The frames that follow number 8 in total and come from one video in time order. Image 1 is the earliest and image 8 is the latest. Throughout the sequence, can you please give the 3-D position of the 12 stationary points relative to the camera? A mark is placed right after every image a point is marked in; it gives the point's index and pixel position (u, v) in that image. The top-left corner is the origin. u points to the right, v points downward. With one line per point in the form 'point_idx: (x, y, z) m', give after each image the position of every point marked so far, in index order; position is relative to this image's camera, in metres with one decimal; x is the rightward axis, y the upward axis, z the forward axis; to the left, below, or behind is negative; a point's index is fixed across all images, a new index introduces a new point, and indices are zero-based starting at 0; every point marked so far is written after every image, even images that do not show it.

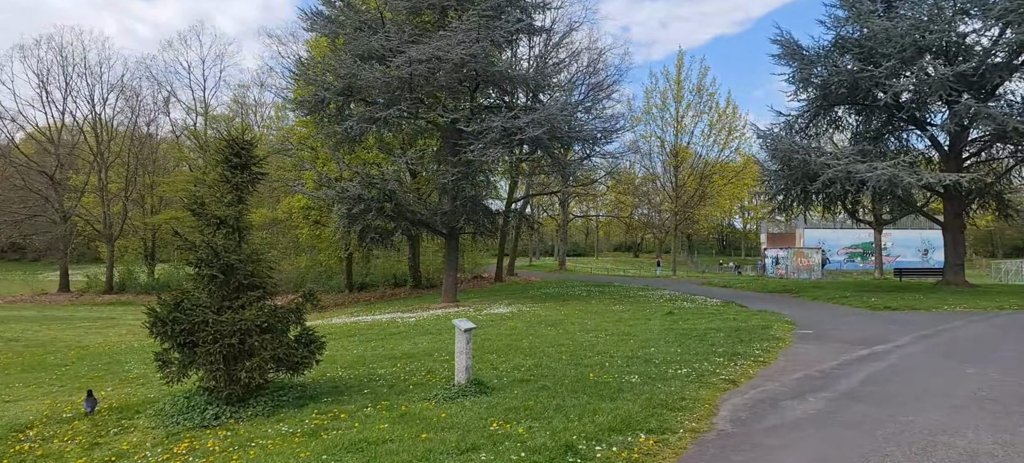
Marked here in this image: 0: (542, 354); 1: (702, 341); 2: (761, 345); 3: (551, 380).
0: (+0.4, -1.8, +9.9) m
1: (+2.9, -1.7, +10.5) m
2: (+3.6, -1.7, +9.8) m
3: (+0.4, -1.6, +7.4) m
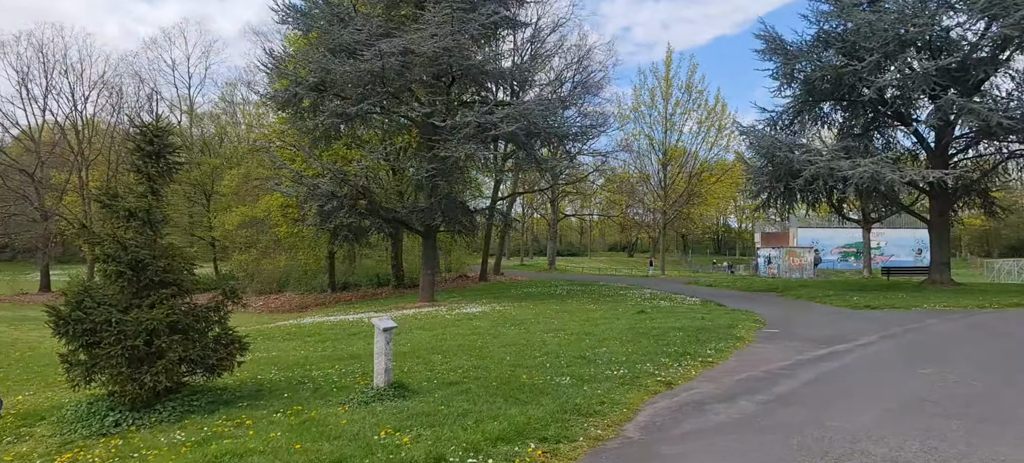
0: (-0.3, -1.7, +9.5) m
1: (+2.2, -1.6, +10.1) m
2: (+2.8, -1.6, +9.4) m
3: (-0.3, -1.6, +7.0) m
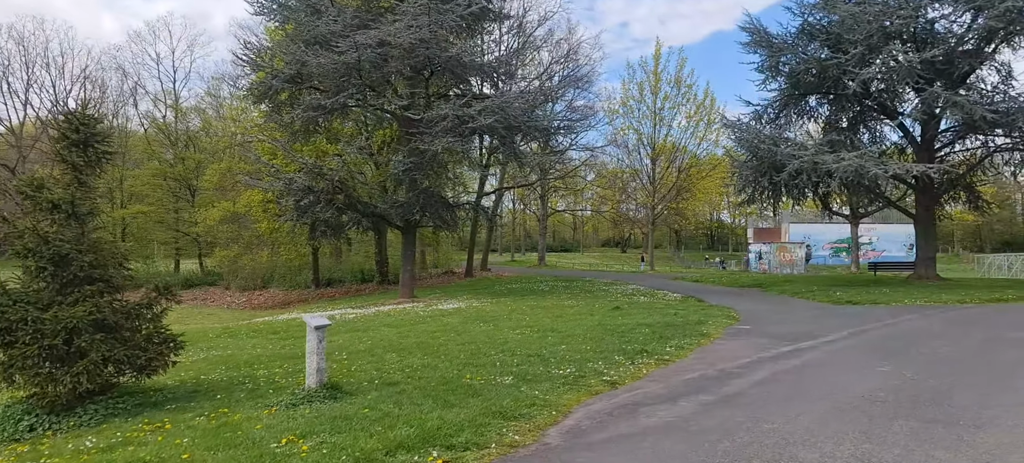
0: (-0.9, -1.6, +9.2) m
1: (+1.6, -1.5, +9.8) m
2: (+2.2, -1.5, +9.1) m
3: (-0.9, -1.5, +6.7) m
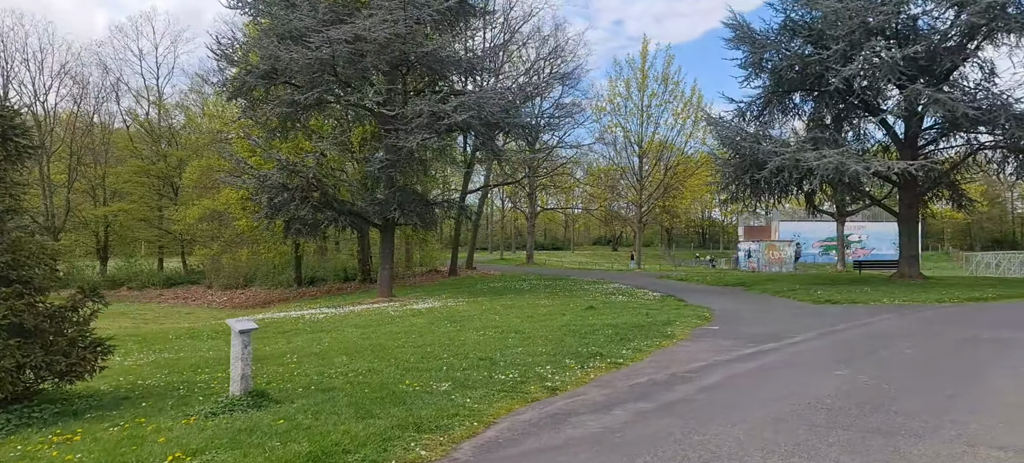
0: (-1.5, -1.6, +8.9) m
1: (+1.0, -1.5, +9.5) m
2: (+1.7, -1.5, +8.8) m
3: (-1.5, -1.5, +6.4) m
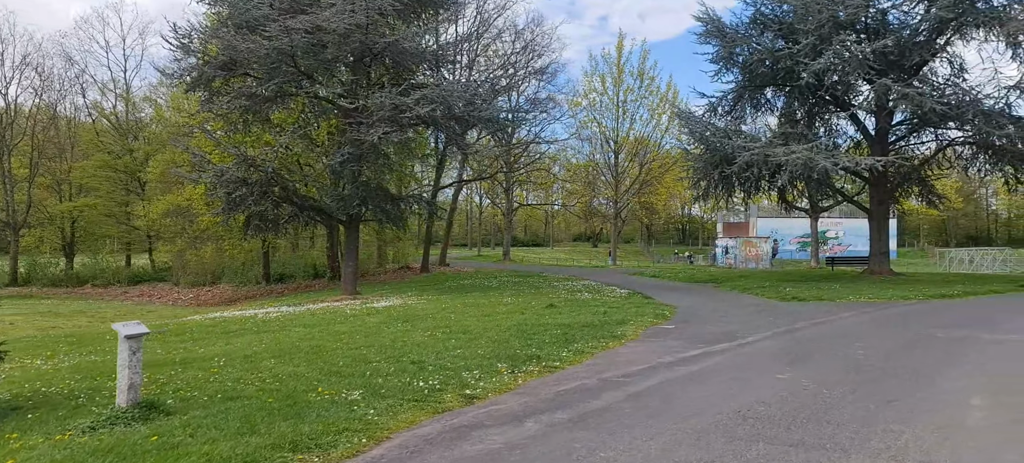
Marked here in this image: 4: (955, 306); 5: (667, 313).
0: (-2.3, -1.6, +8.4) m
1: (+0.2, -1.5, +9.1) m
2: (+0.9, -1.4, +8.5) m
3: (-2.2, -1.4, +5.9) m
4: (+9.8, -1.7, +15.0) m
5: (+3.1, -1.6, +13.4) m
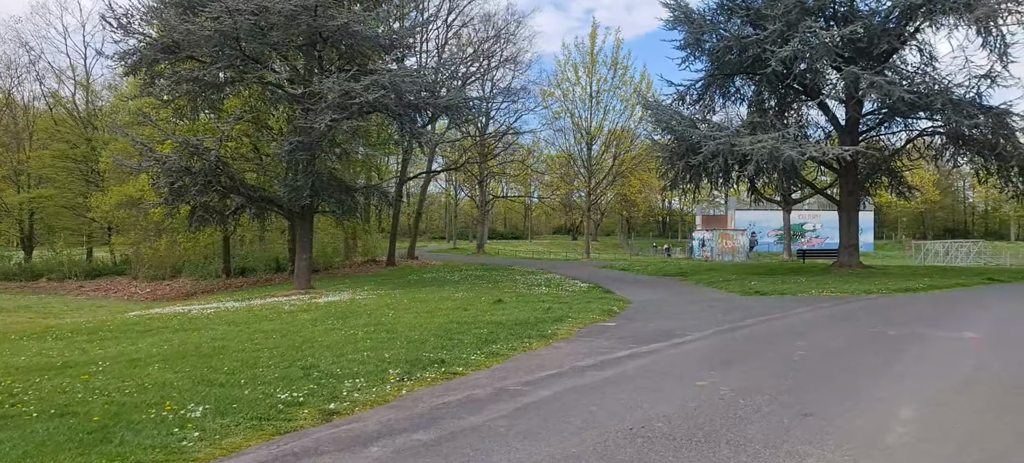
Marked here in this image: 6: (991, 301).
0: (-3.3, -1.5, +7.6) m
1: (-0.8, -1.3, +8.4) m
2: (-0.1, -1.3, +7.7) m
3: (-3.1, -1.4, +5.1) m
4: (+8.7, -1.5, +14.5) m
5: (+2.0, -1.4, +12.7) m
6: (+10.5, -1.5, +14.9) m
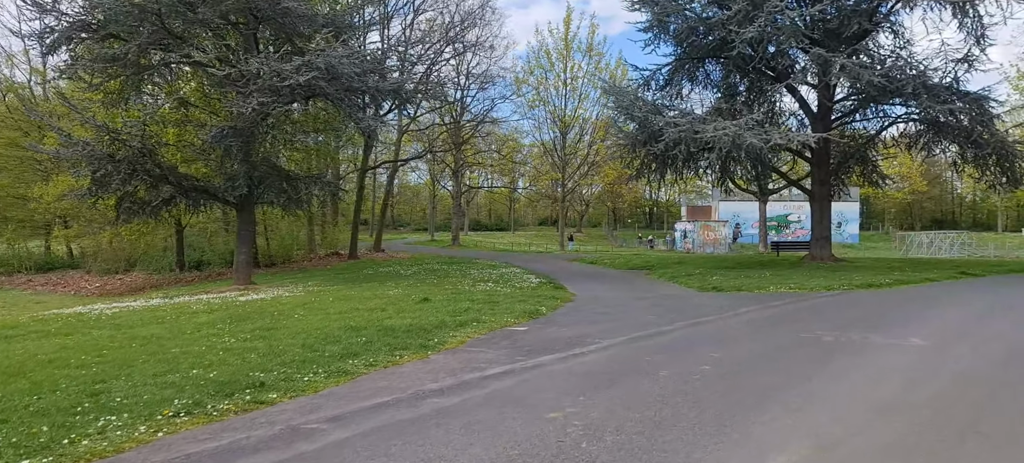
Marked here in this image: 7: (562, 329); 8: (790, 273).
0: (-4.6, -1.4, +6.4) m
1: (-2.2, -1.3, +7.2) m
2: (-1.5, -1.3, +6.5) m
3: (-4.4, -1.3, +3.9) m
4: (+7.2, -1.3, +13.4) m
5: (+0.6, -1.3, +11.6) m
6: (+9.1, -1.4, +13.9) m
7: (+0.7, -1.3, +9.1) m
8: (+8.0, -1.2, +19.6) m
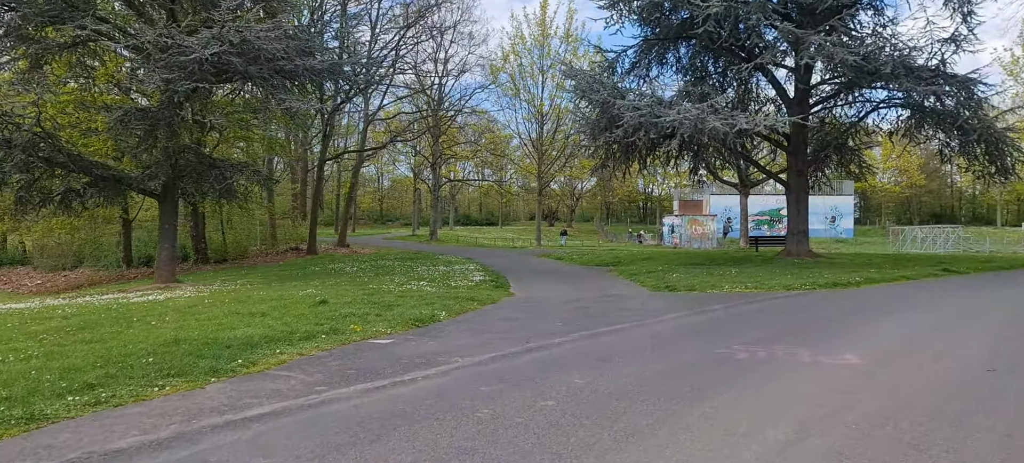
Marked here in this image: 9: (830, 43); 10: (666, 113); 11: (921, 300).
0: (-6.2, -1.3, +4.7) m
1: (-3.7, -1.2, +5.5) m
2: (-3.0, -1.2, +4.9) m
3: (-6.0, -1.3, +2.3) m
4: (+5.7, -1.2, +11.8) m
5: (-1.0, -1.2, +9.9) m
6: (+7.5, -1.2, +12.2) m
7: (-0.9, -1.2, +7.5) m
8: (+6.5, -1.0, +17.9) m
9: (+8.5, +5.1, +18.2) m
10: (+4.4, +3.3, +18.9) m
11: (+7.3, -1.2, +12.1) m
